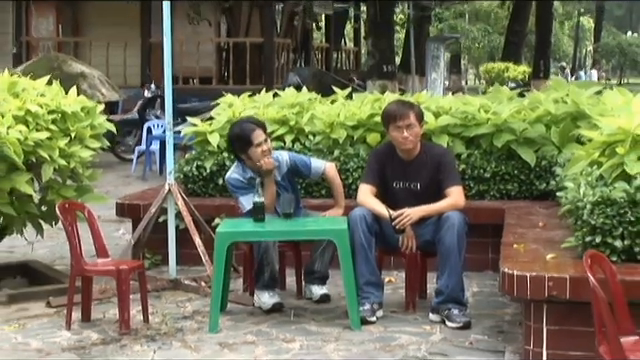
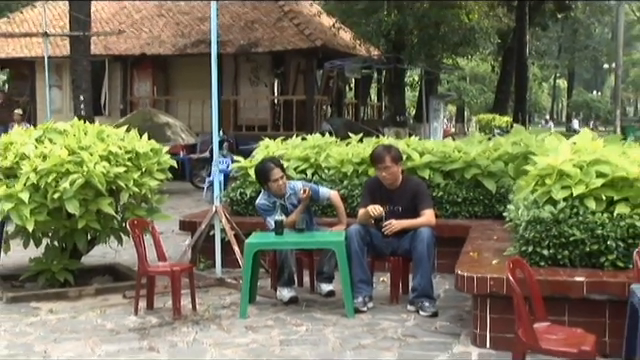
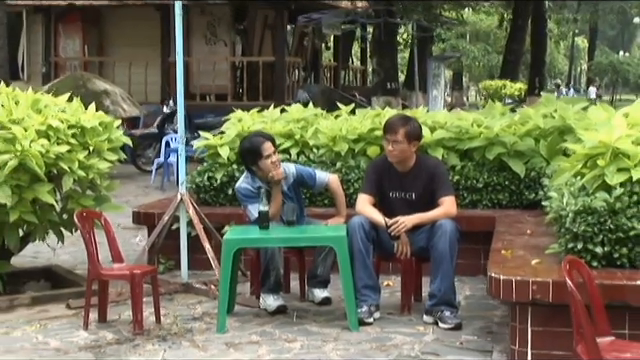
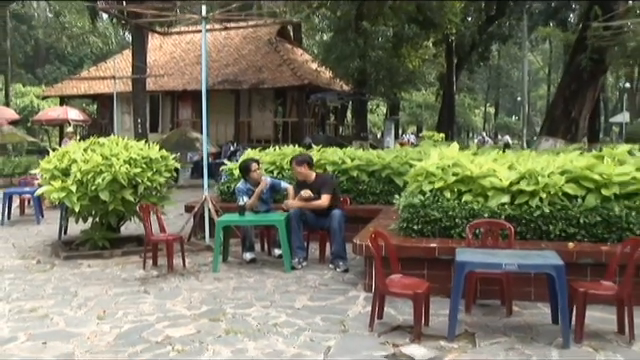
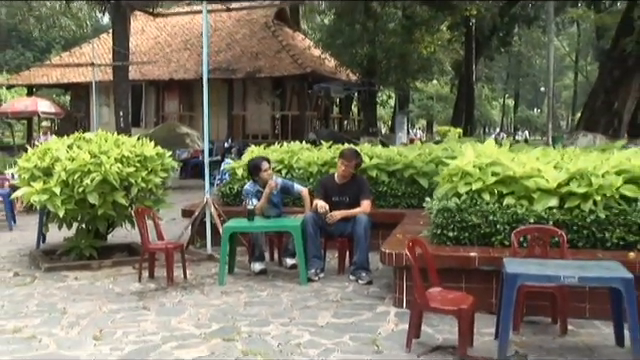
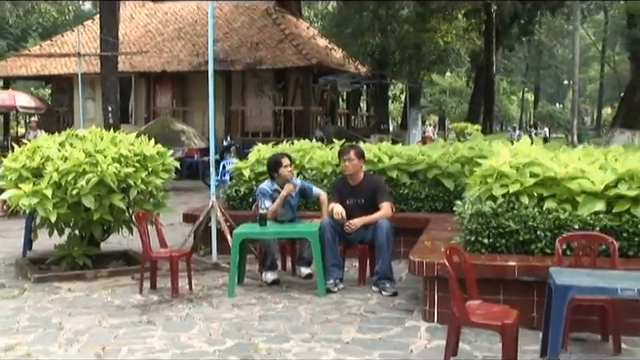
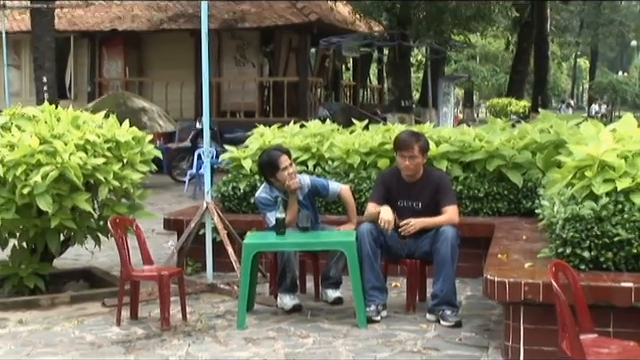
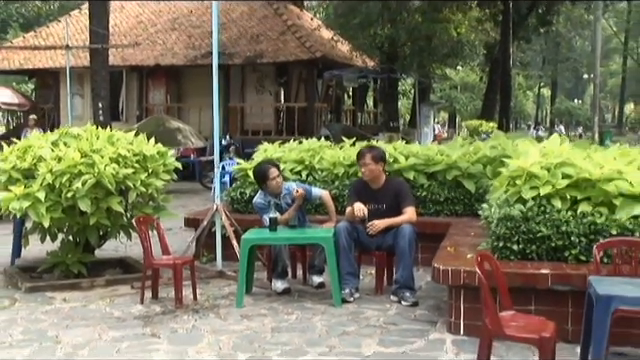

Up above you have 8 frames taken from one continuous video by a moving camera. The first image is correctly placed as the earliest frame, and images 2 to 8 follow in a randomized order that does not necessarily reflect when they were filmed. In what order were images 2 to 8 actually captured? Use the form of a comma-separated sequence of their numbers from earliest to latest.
3, 7, 2, 8, 6, 5, 4
